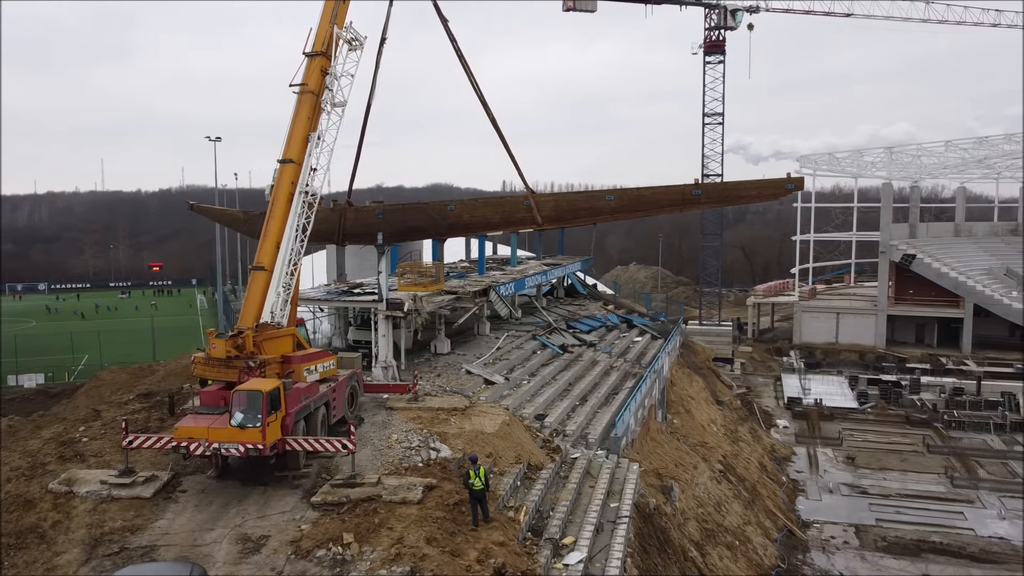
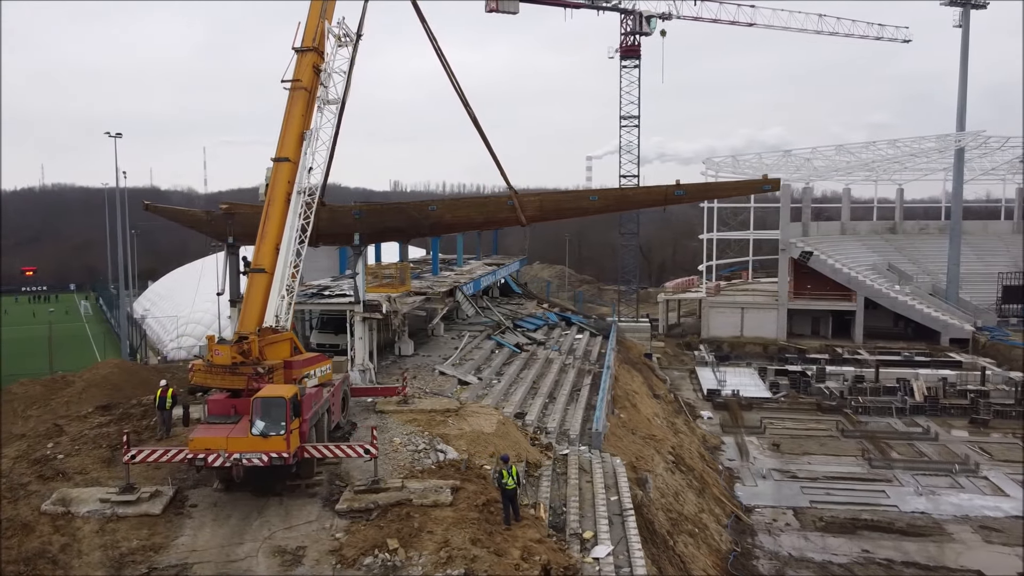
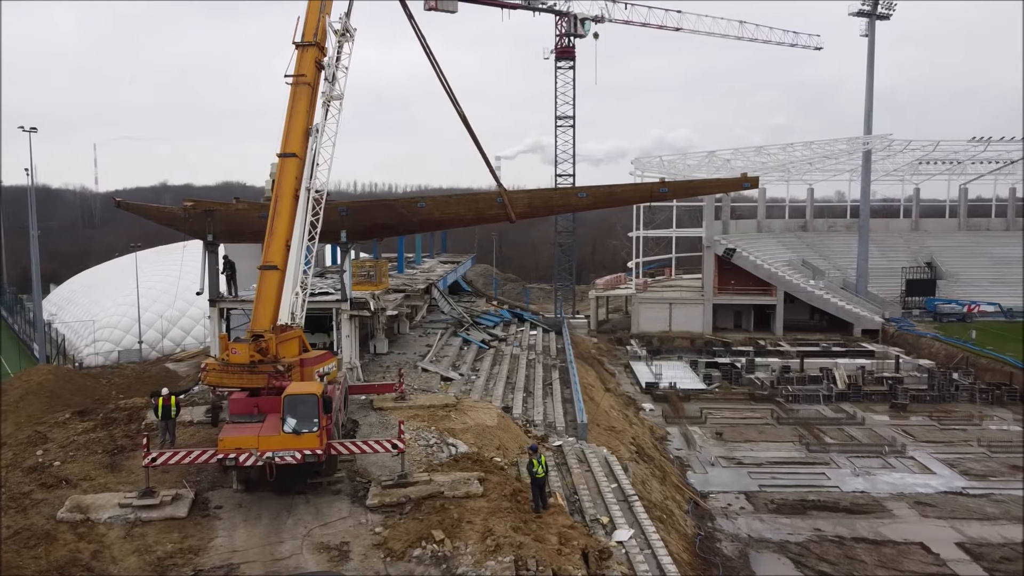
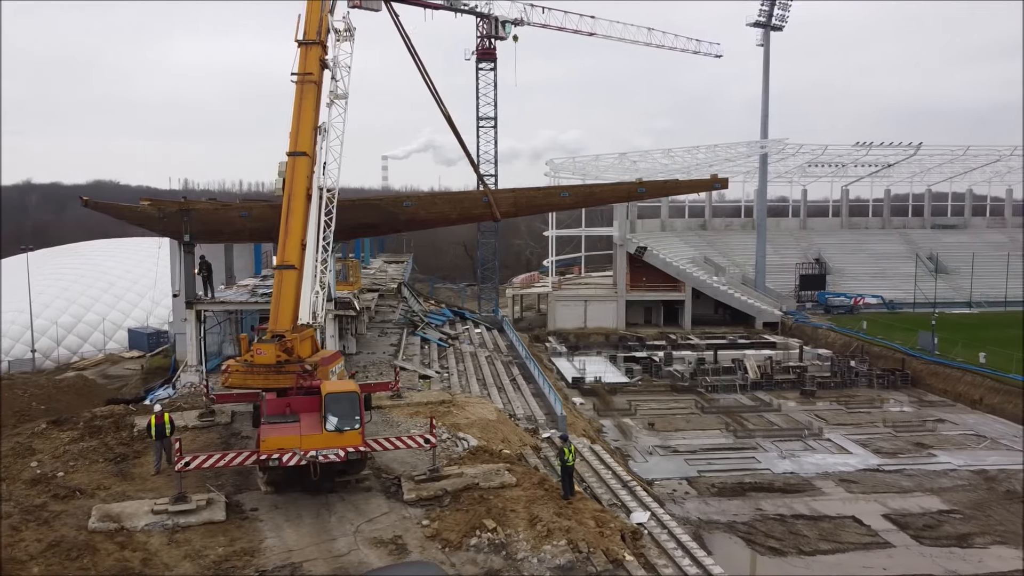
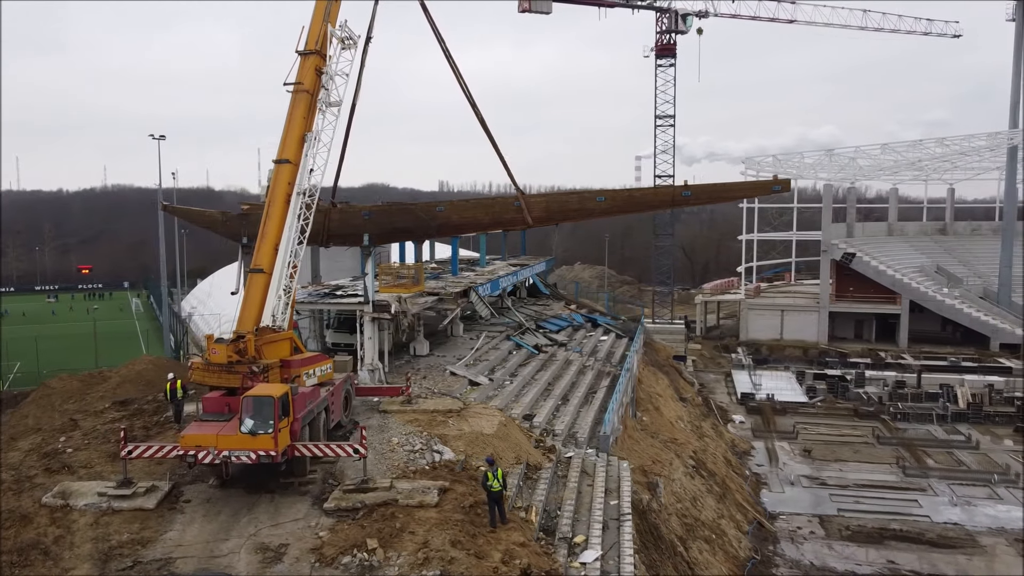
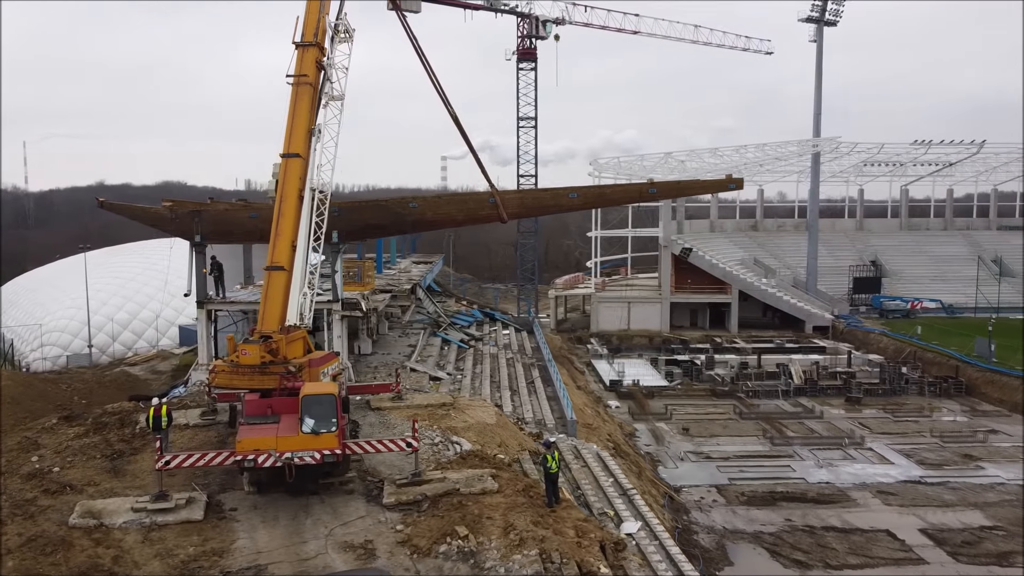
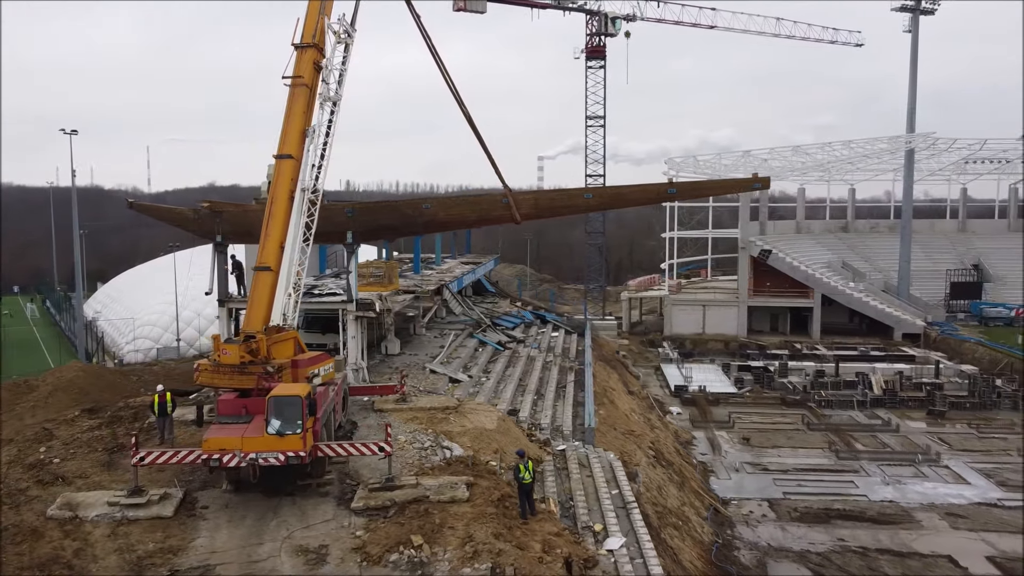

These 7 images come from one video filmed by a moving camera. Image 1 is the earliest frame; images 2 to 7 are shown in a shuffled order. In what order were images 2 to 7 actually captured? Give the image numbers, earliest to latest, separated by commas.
5, 2, 7, 3, 6, 4
